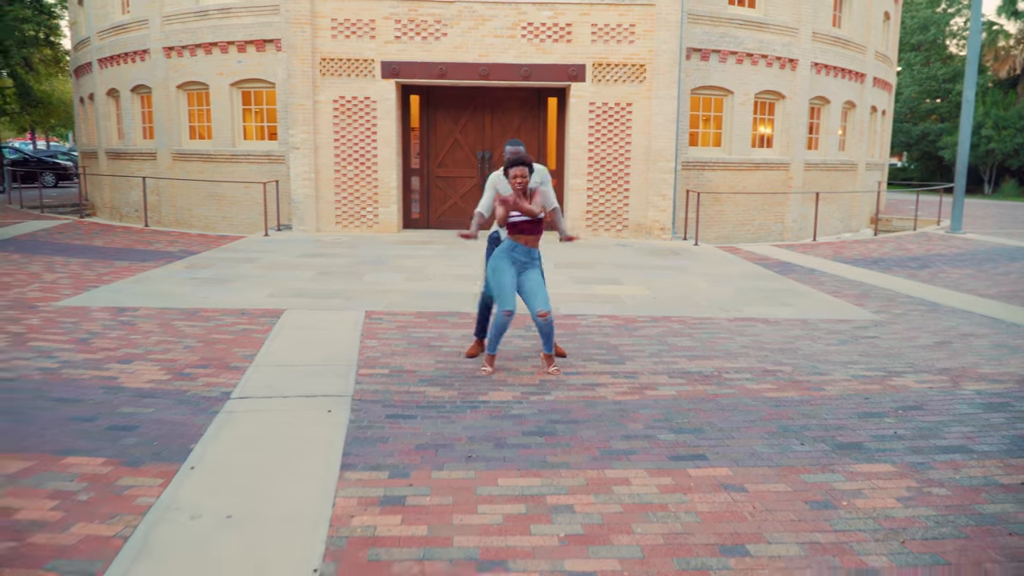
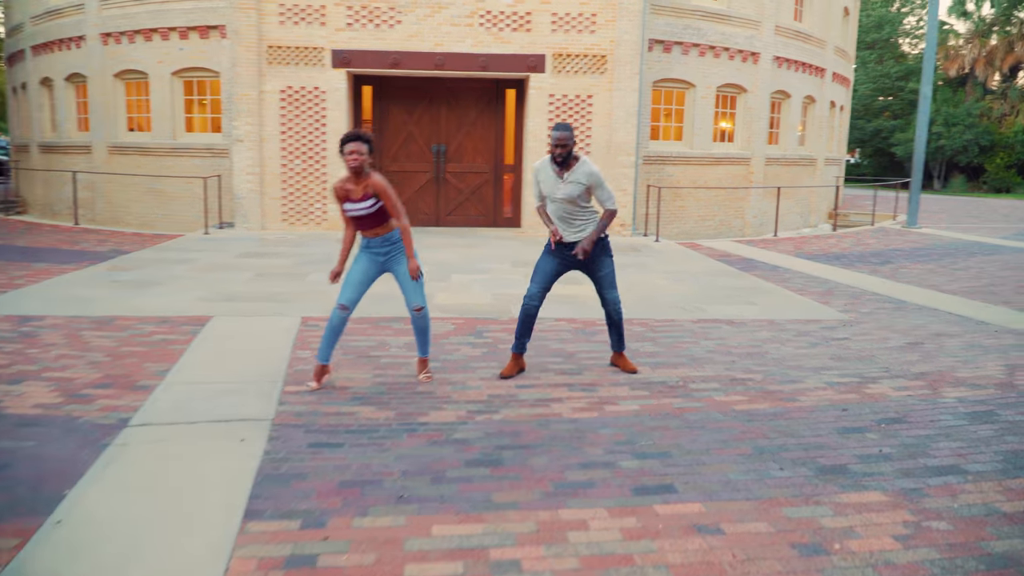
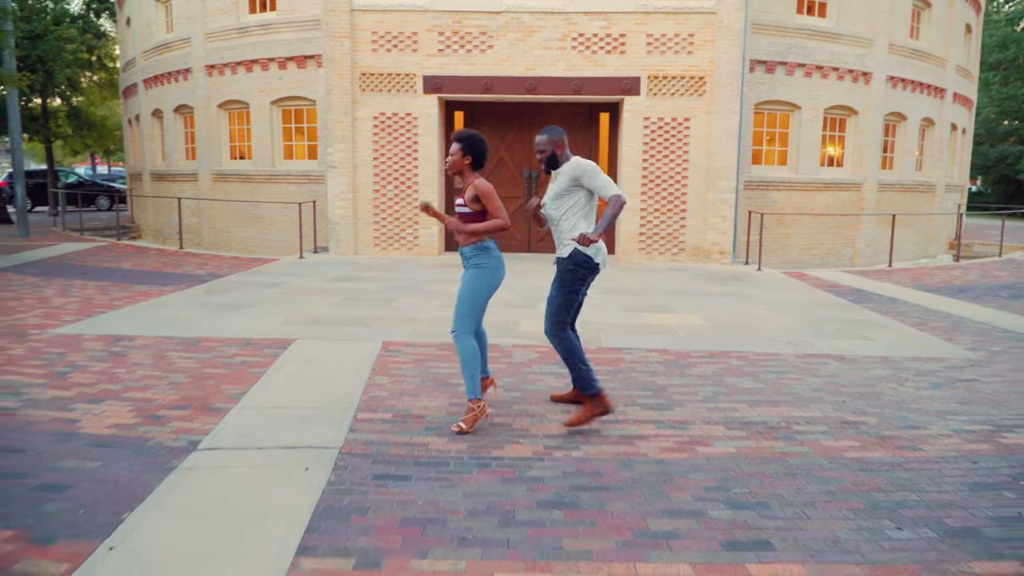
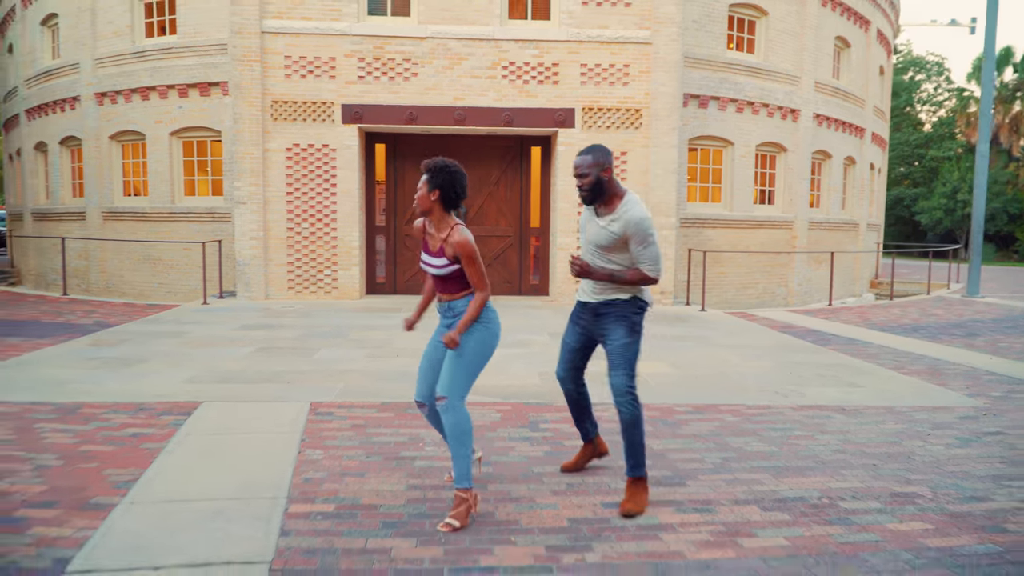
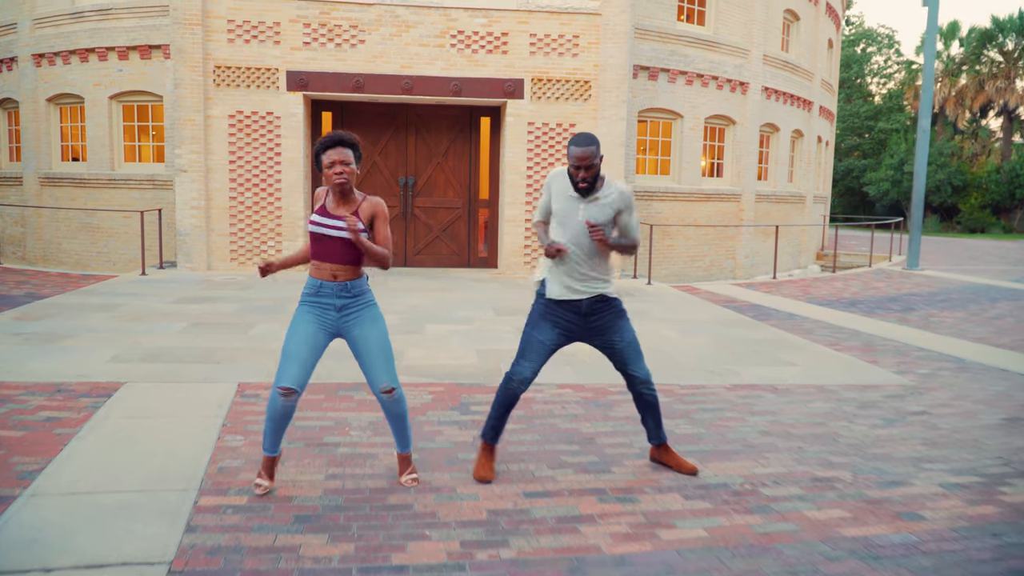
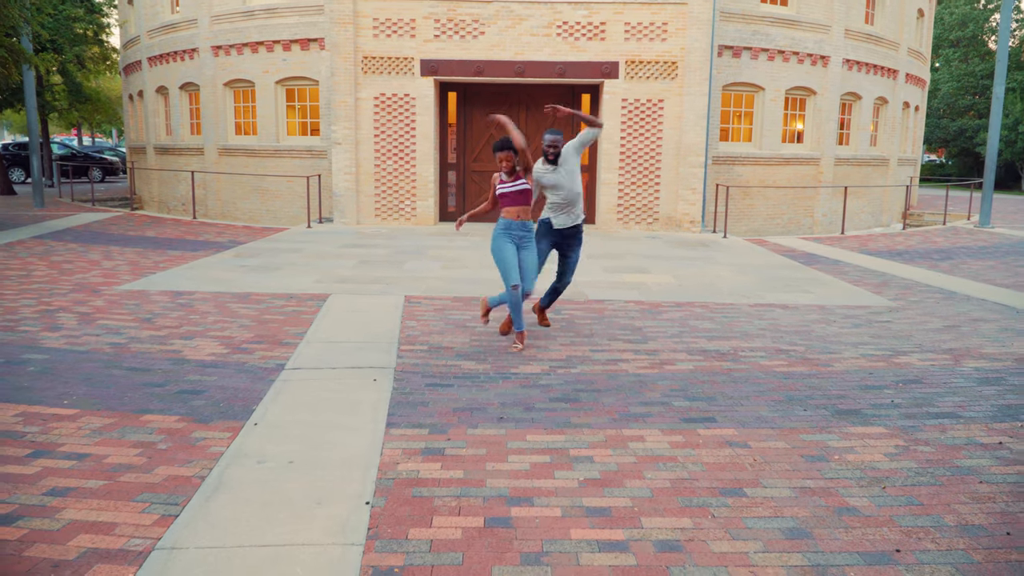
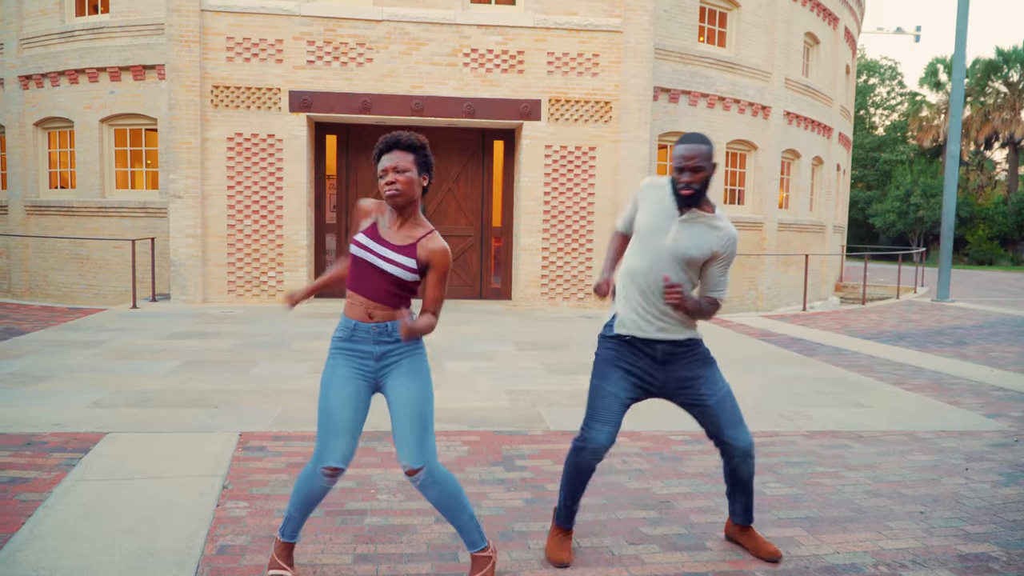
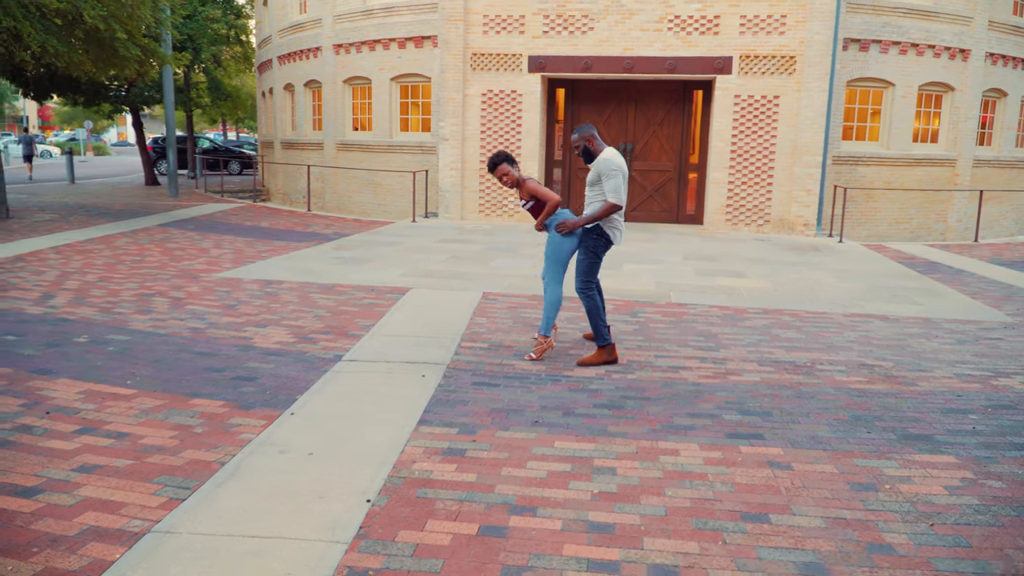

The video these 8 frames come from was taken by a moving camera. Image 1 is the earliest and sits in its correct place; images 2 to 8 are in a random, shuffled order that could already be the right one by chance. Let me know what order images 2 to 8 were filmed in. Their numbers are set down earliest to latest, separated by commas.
6, 2, 5, 7, 4, 3, 8
